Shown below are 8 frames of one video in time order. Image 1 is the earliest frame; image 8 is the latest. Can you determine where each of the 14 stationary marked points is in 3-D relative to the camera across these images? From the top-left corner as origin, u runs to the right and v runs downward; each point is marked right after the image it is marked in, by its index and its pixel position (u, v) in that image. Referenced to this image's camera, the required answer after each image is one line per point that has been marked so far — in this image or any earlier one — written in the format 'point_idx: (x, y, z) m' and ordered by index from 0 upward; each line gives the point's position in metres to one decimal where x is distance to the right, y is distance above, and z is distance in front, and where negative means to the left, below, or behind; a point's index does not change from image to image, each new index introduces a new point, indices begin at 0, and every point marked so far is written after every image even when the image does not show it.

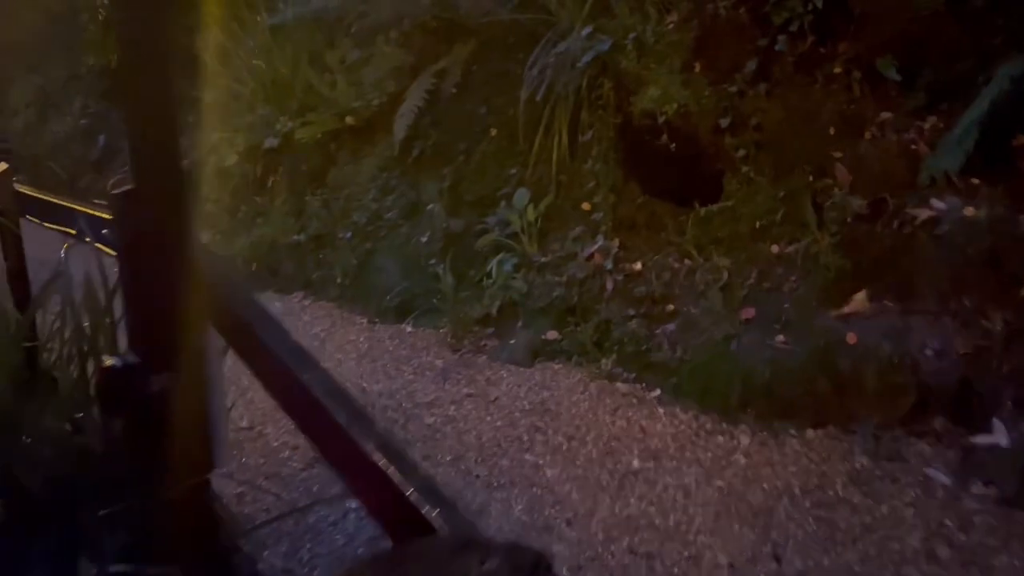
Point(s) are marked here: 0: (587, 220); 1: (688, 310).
0: (+0.3, +0.3, +3.3) m
1: (+0.6, -0.1, +2.9) m
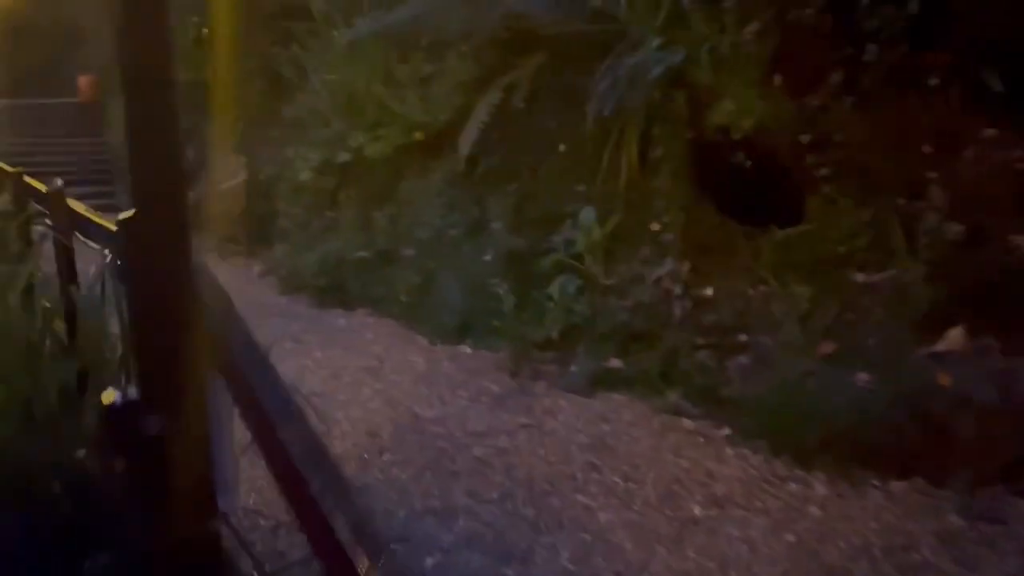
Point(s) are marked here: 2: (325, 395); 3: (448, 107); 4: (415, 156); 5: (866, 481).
0: (+0.5, +0.2, +3.1) m
1: (+0.8, -0.2, +2.7) m
2: (-0.7, -0.4, +3.0) m
3: (-0.3, +0.9, +4.2) m
4: (-0.5, +0.7, +4.4) m
5: (+0.9, -0.5, +2.3) m
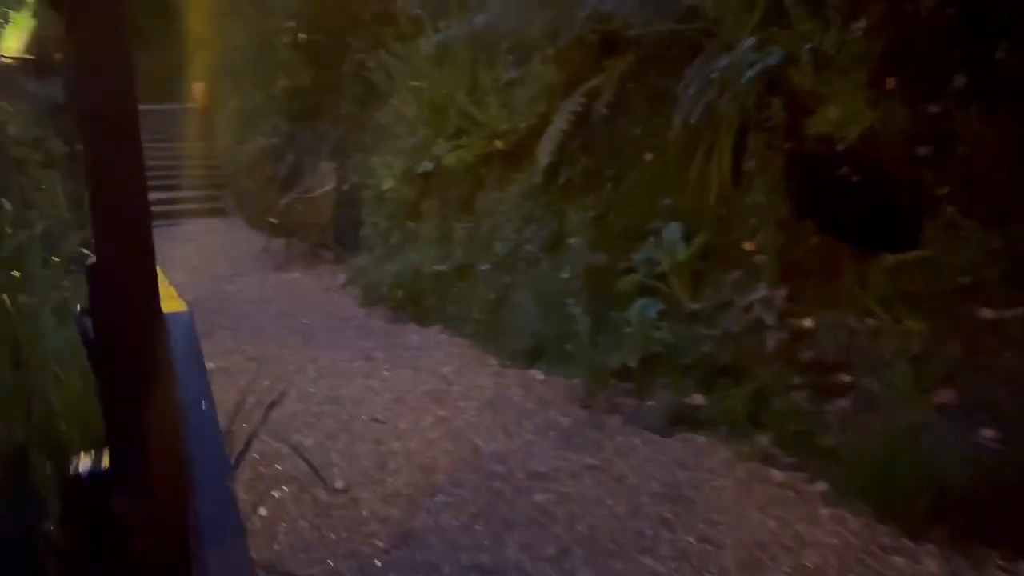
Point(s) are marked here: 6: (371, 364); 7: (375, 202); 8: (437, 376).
0: (+0.8, +0.1, +2.8) m
1: (+1.0, -0.3, +2.3) m
2: (-0.4, -0.5, +2.9) m
3: (+0.1, +0.8, +4.0) m
4: (-0.1, +0.6, +4.2) m
5: (+1.1, -0.6, +1.9) m
6: (-0.6, -0.3, +3.6) m
7: (-0.8, +0.5, +5.1) m
8: (-0.3, -0.3, +3.3) m
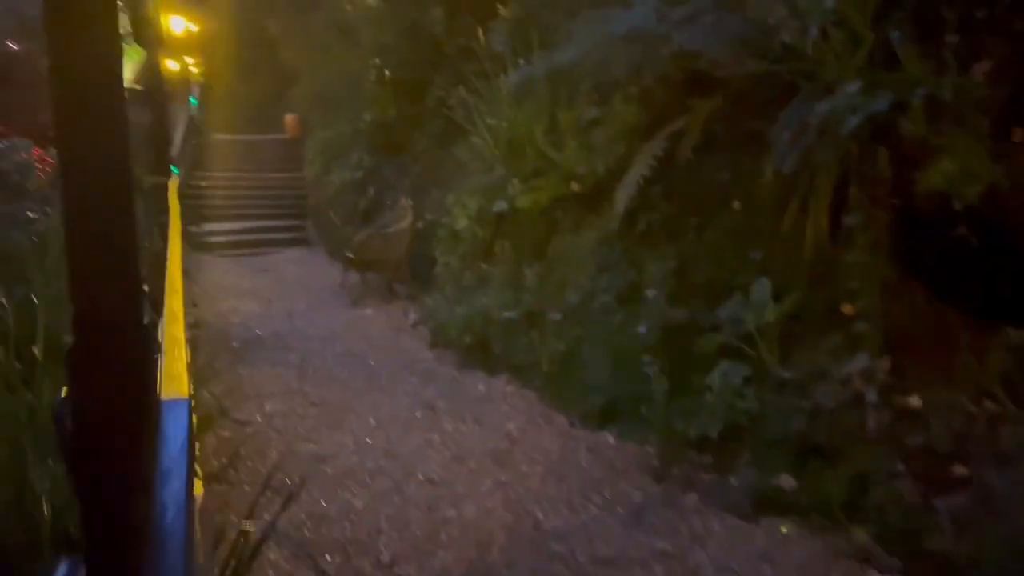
0: (+1.0, -0.1, +2.5) m
1: (+1.1, -0.5, +2.0) m
2: (-0.2, -0.6, +2.7) m
3: (+0.4, +0.6, +3.8) m
4: (+0.3, +0.4, +4.0) m
5: (+1.2, -0.8, +1.6) m
6: (-0.3, -0.5, +3.4) m
7: (-0.4, +0.3, +5.0) m
8: (0.0, -0.5, +3.1) m
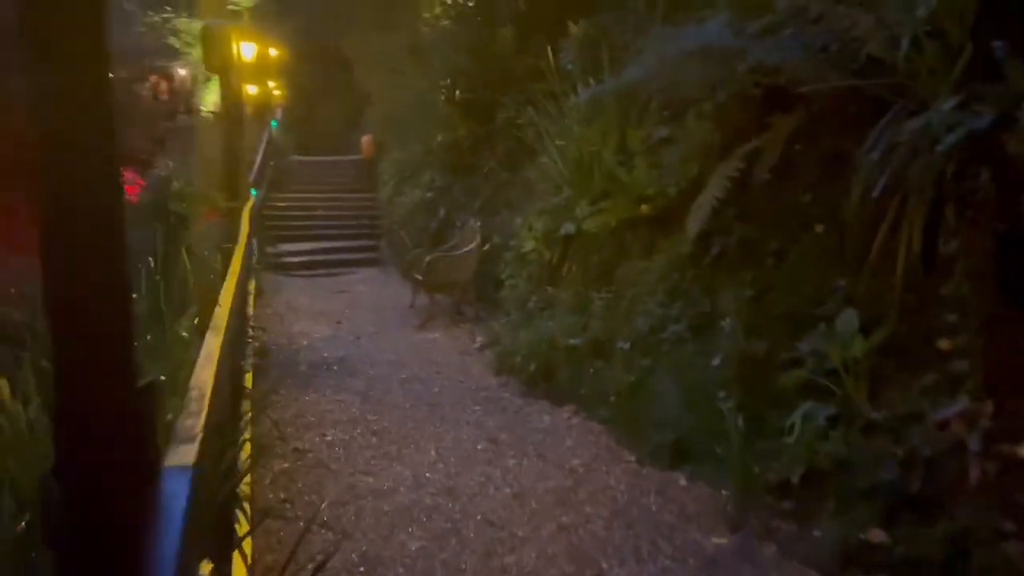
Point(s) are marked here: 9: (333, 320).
0: (+1.2, -0.2, +2.3) m
1: (+1.3, -0.5, +1.8) m
2: (0.0, -0.7, +2.5) m
3: (+0.7, +0.5, +3.6) m
4: (+0.6, +0.3, +3.8) m
5: (+1.3, -0.9, +1.3) m
6: (-0.1, -0.6, +3.3) m
7: (0.0, +0.1, +4.9) m
8: (+0.2, -0.6, +3.0) m
9: (-1.3, -0.2, +6.3) m
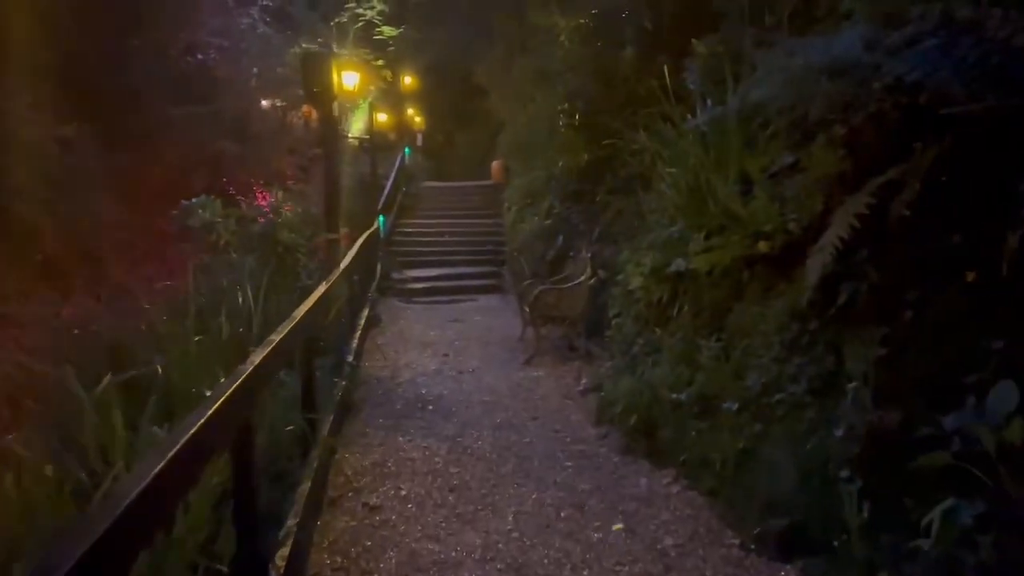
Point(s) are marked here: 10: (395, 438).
0: (+1.3, -0.4, +1.7) m
1: (+1.3, -0.7, +1.2) m
2: (+0.1, -0.9, +2.2) m
3: (+1.1, +0.3, +3.1) m
4: (+1.0, +0.1, +3.4) m
5: (+1.2, -1.0, +0.8) m
6: (+0.2, -0.8, +2.9) m
7: (+0.6, -0.1, +4.5) m
8: (+0.4, -0.8, +2.6) m
9: (-0.5, -0.5, +6.1) m
10: (-0.5, -0.7, +3.9) m
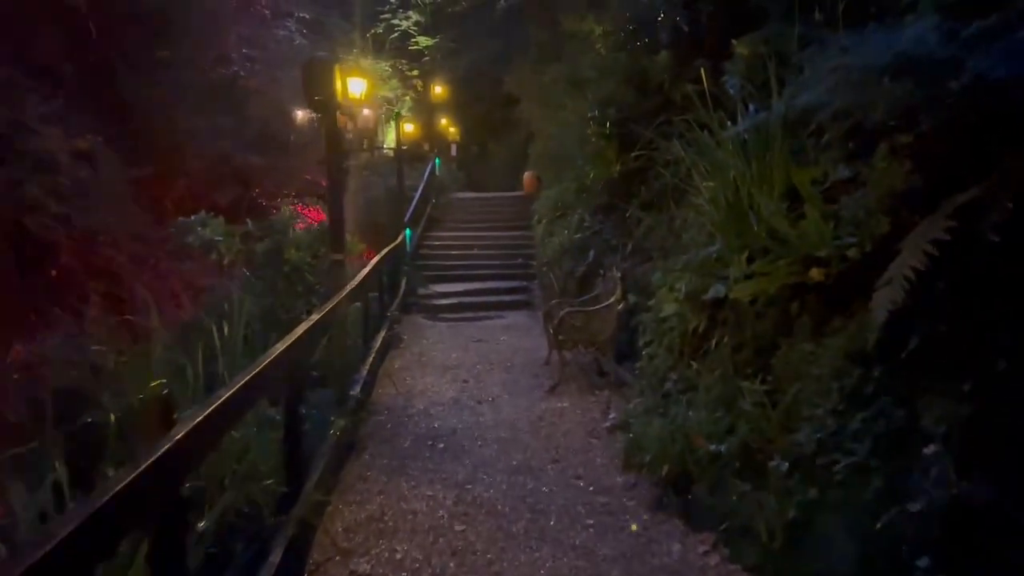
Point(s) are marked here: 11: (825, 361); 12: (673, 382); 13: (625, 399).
0: (+1.3, -0.5, +1.3) m
1: (+1.3, -0.8, +0.8) m
2: (+0.1, -1.0, +1.8) m
3: (+1.1, +0.2, +2.7) m
4: (+1.0, -0.1, +2.9) m
5: (+1.2, -1.1, +0.3) m
6: (+0.3, -0.9, +2.5) m
7: (+0.7, -0.2, +4.1) m
8: (+0.4, -0.9, +2.2) m
9: (-0.4, -0.6, +5.7) m
10: (-0.5, -0.8, +3.5) m
11: (+0.9, -0.2, +2.5) m
12: (+0.7, -0.4, +3.7) m
13: (+0.6, -0.6, +4.7) m
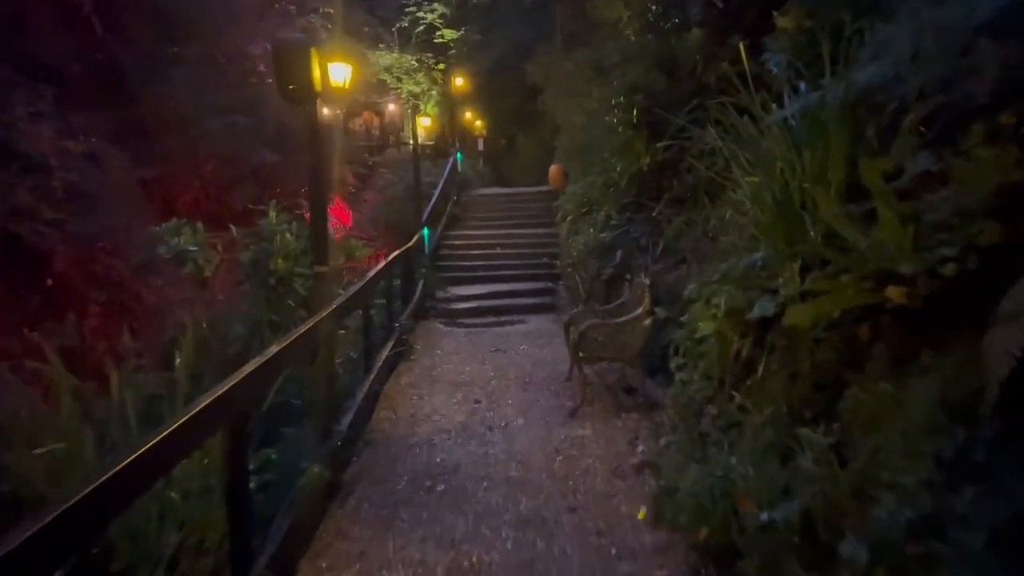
0: (+1.2, -0.5, +0.6) m
1: (+1.2, -0.9, +0.1) m
2: (+0.1, -1.0, +1.2) m
3: (+1.1, +0.1, +2.1) m
4: (+1.0, -0.1, +2.3) m
5: (+1.1, -1.2, -0.3) m
6: (+0.2, -1.0, +1.9) m
7: (+0.7, -0.3, +3.5) m
8: (+0.4, -1.0, +1.6) m
9: (-0.2, -0.7, +5.1) m
10: (-0.4, -0.9, +2.9) m
11: (+0.9, -0.3, +1.9) m
12: (+0.7, -0.5, +3.1) m
13: (+0.7, -0.7, +4.1) m
